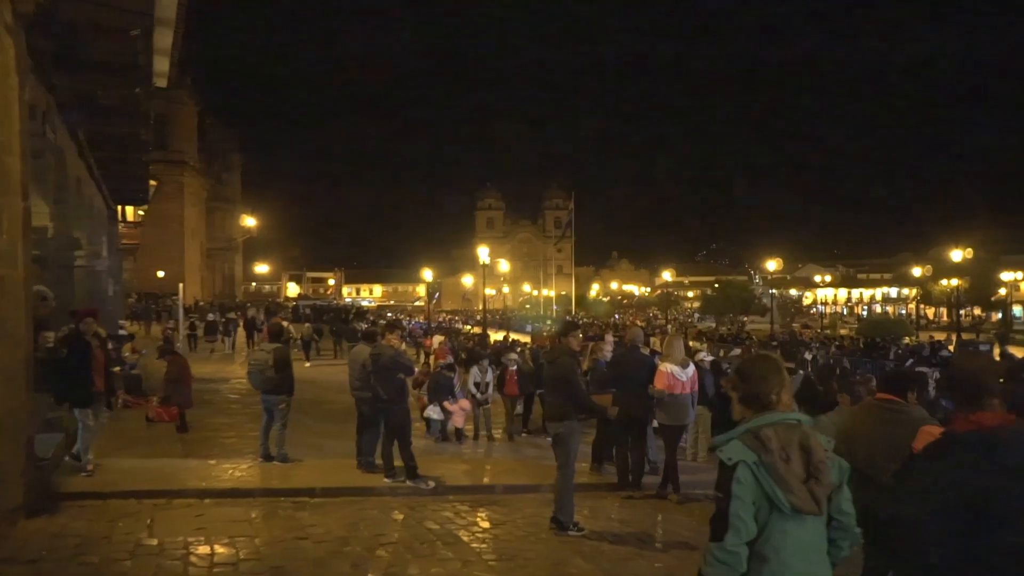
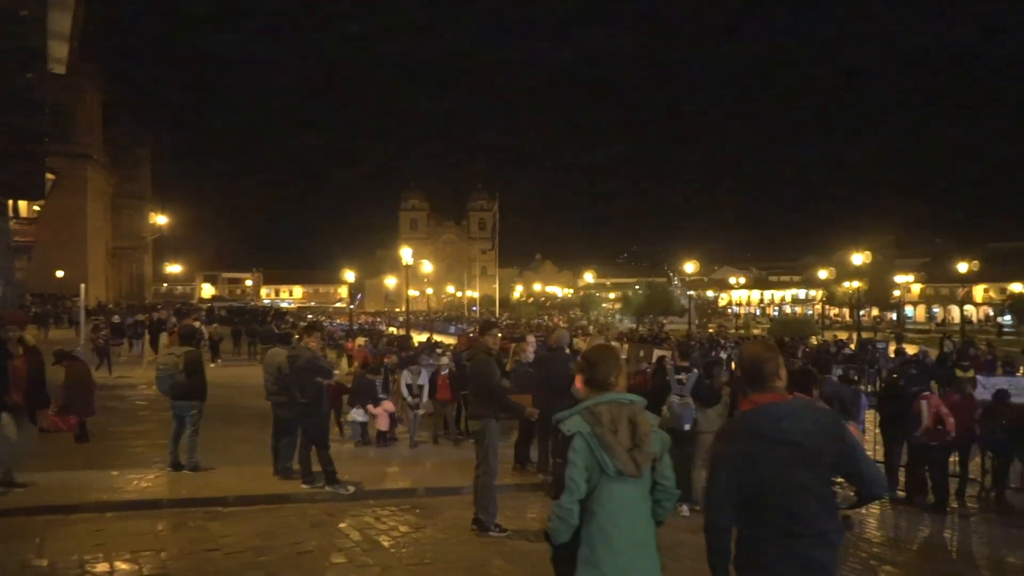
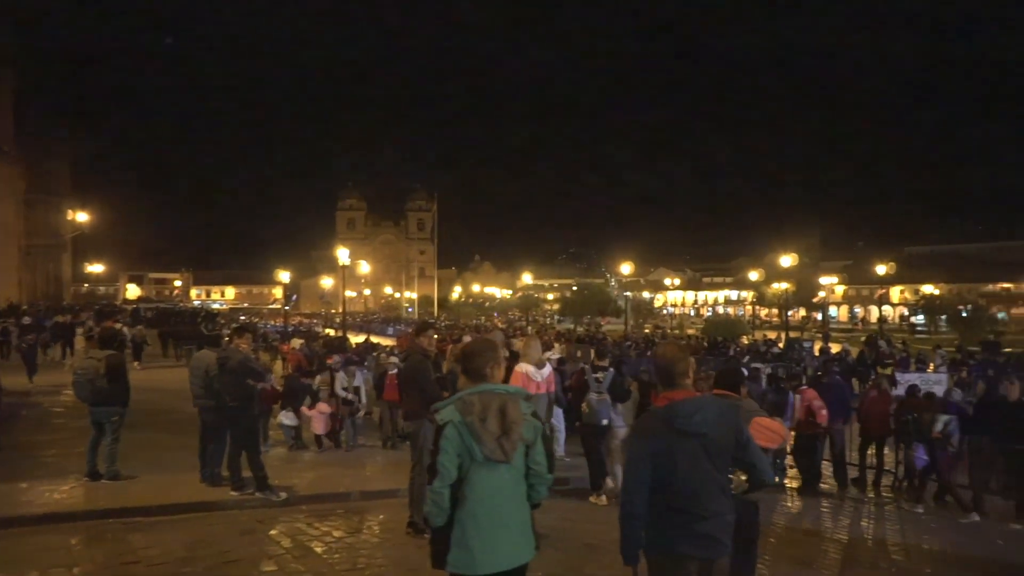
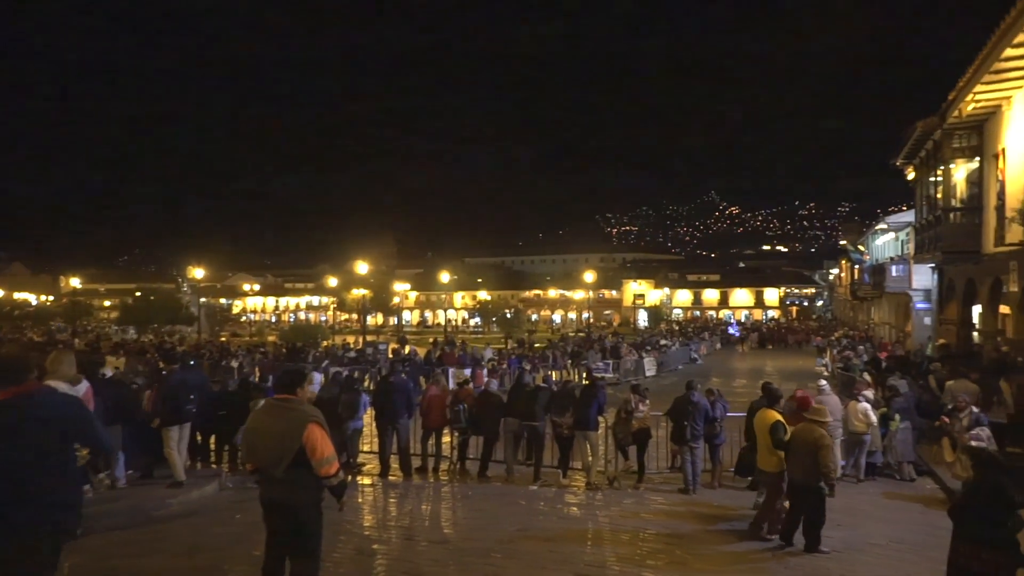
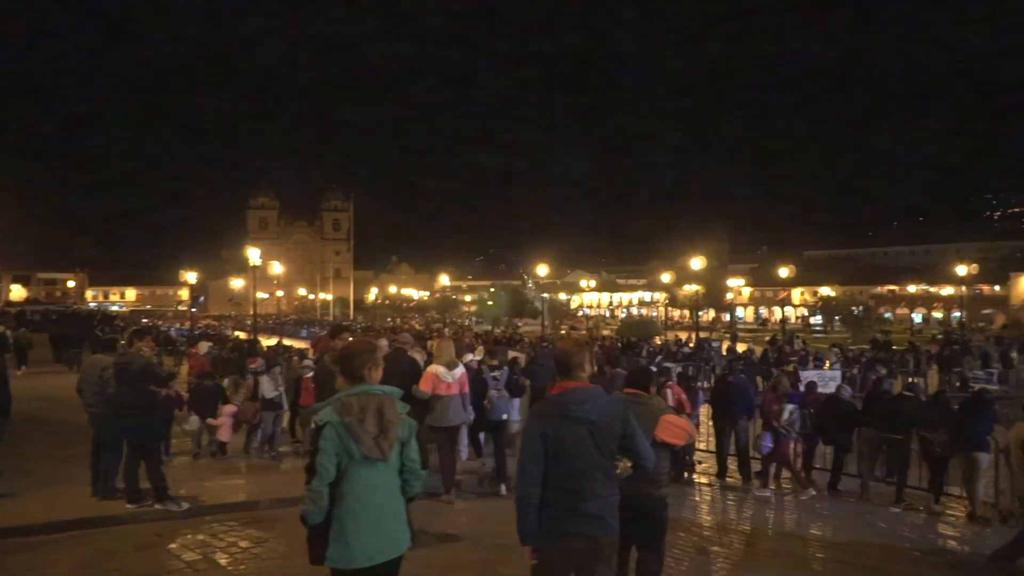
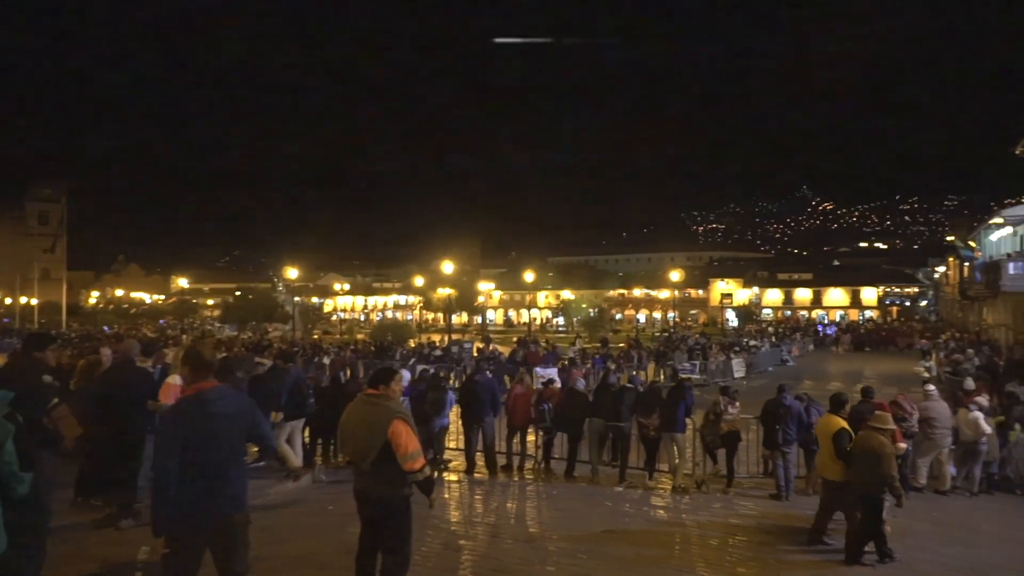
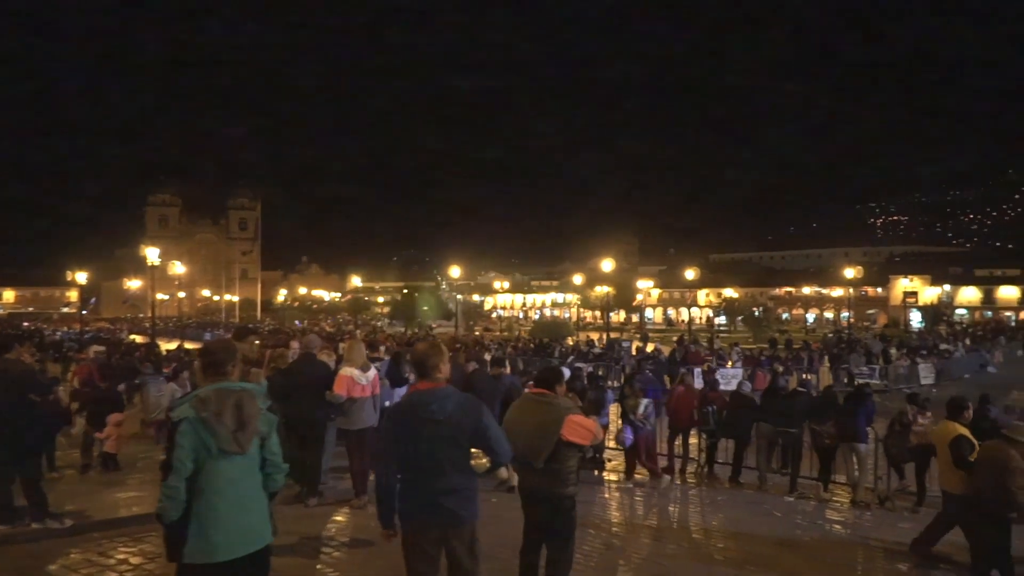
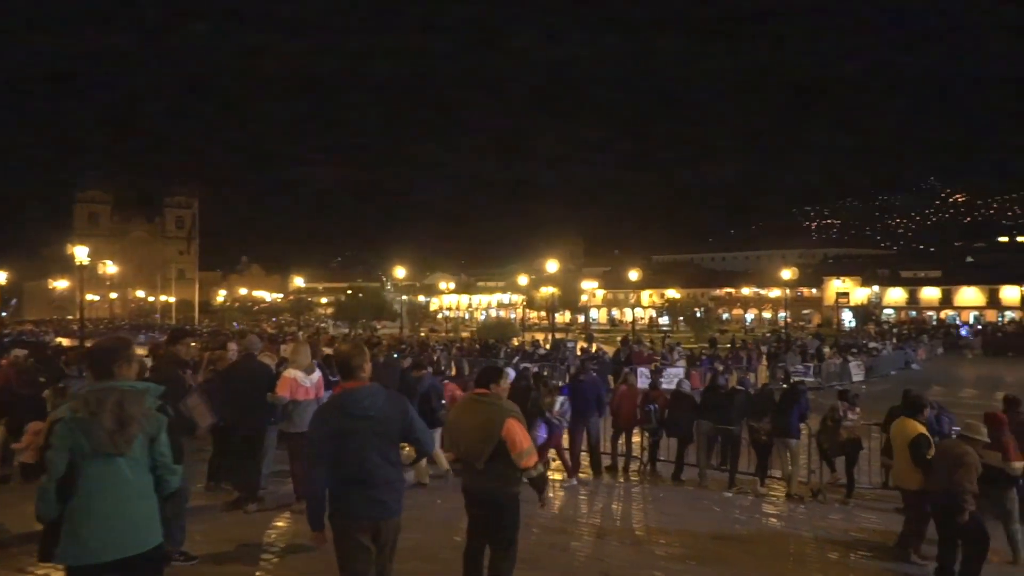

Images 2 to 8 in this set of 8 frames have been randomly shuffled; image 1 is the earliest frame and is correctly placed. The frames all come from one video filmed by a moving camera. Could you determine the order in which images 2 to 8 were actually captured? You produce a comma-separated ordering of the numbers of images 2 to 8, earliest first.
2, 3, 5, 7, 8, 6, 4
